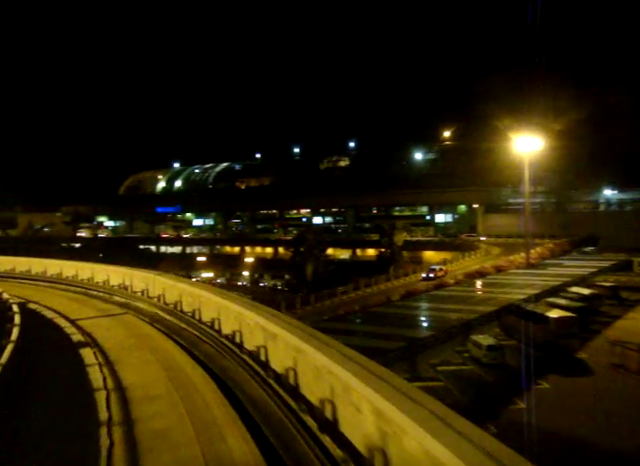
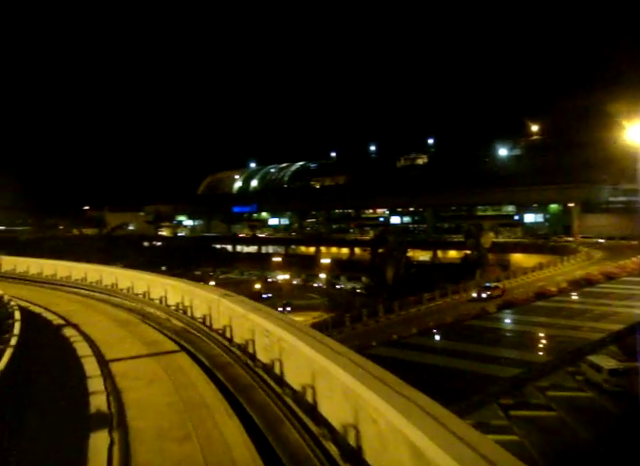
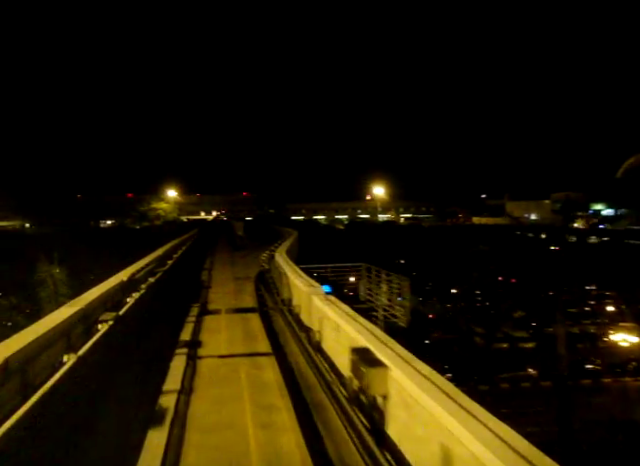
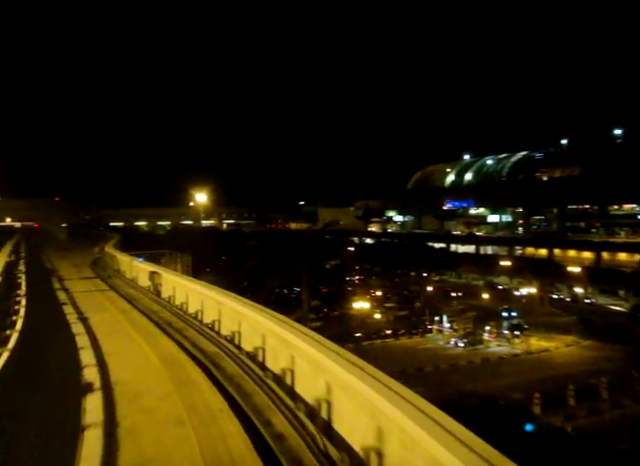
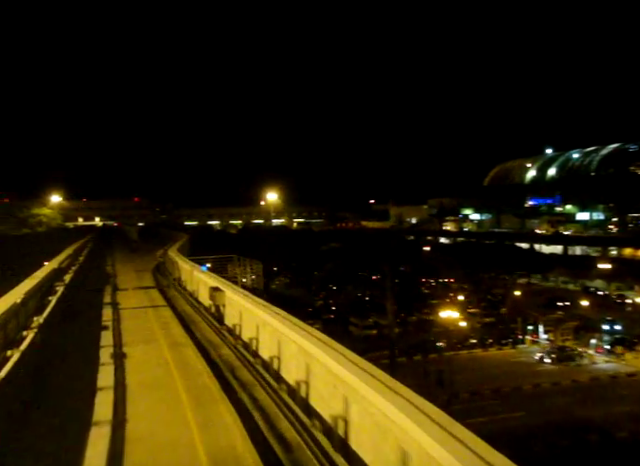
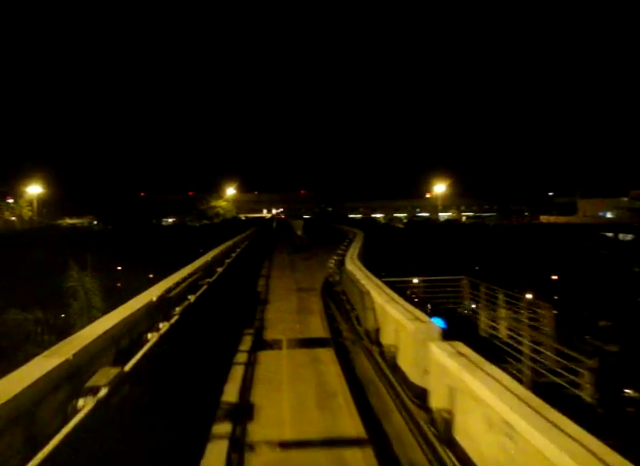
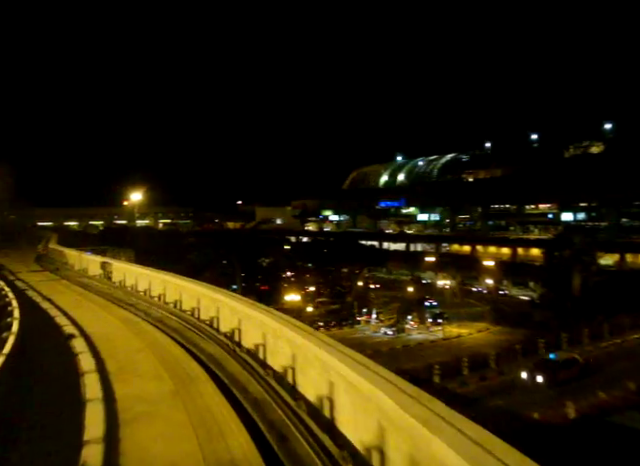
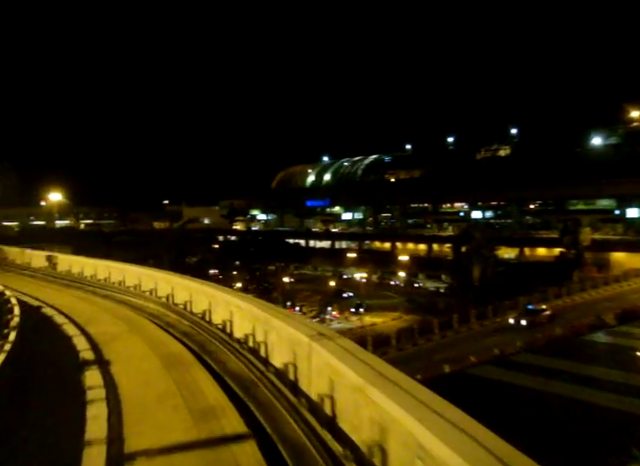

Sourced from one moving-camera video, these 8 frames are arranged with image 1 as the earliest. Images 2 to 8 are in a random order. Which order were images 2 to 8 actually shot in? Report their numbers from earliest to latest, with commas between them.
2, 8, 7, 4, 5, 3, 6
